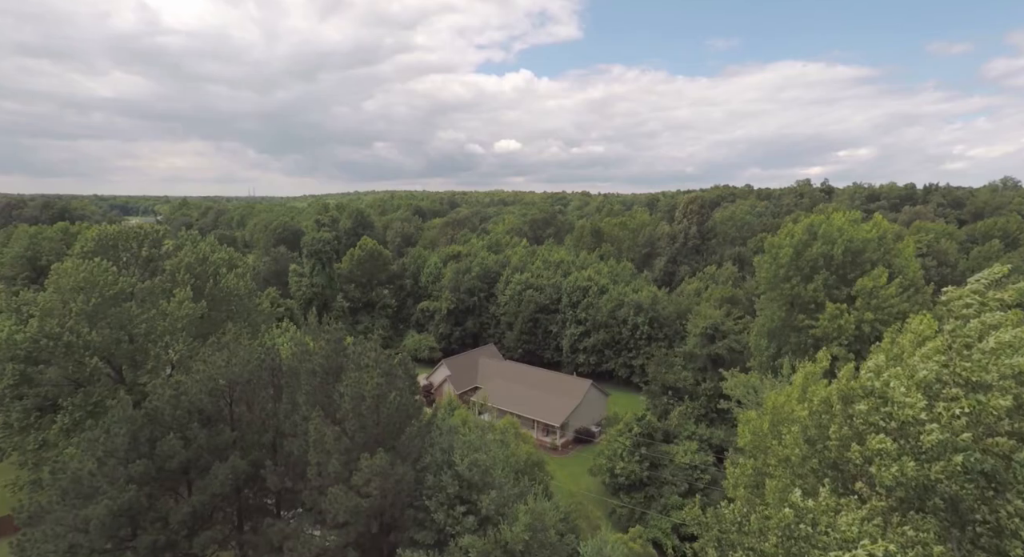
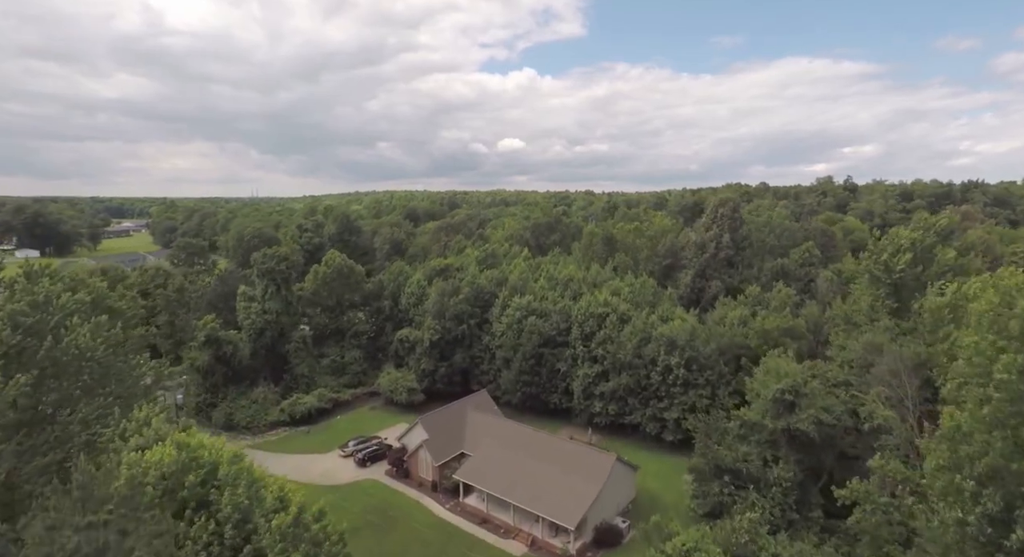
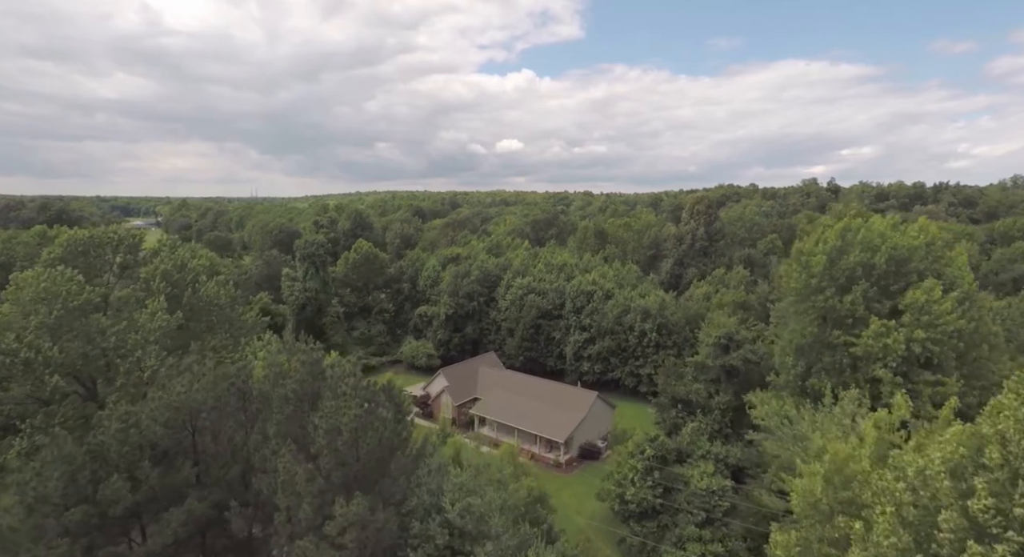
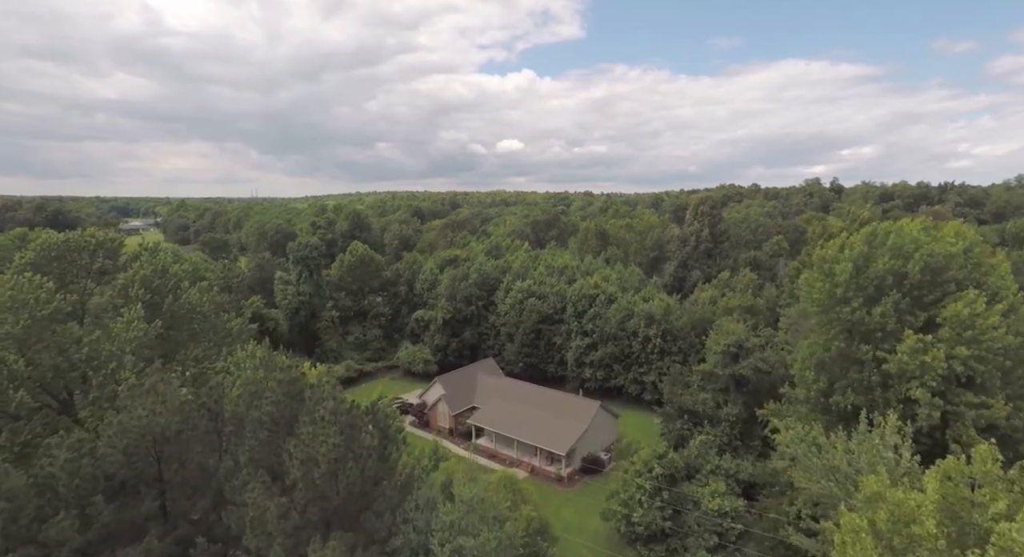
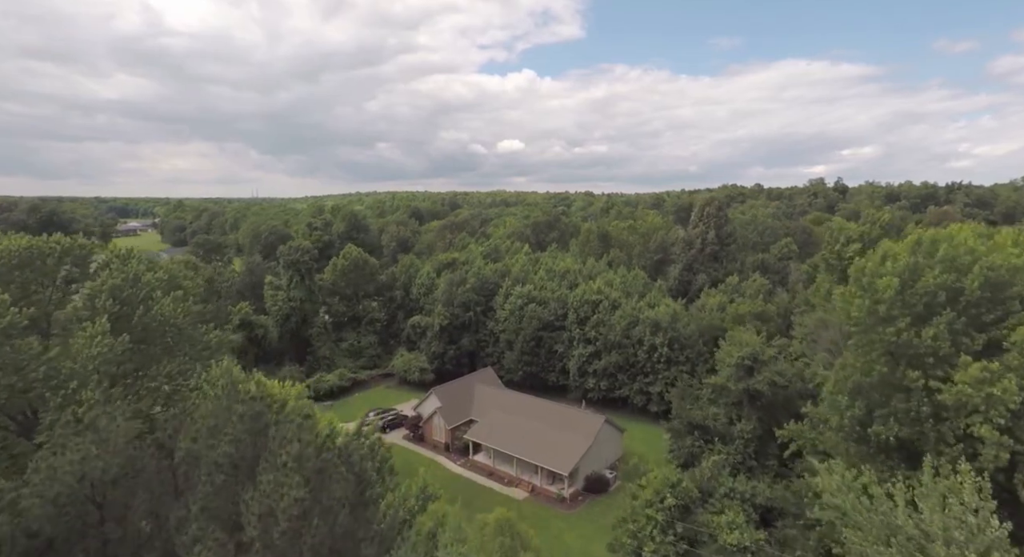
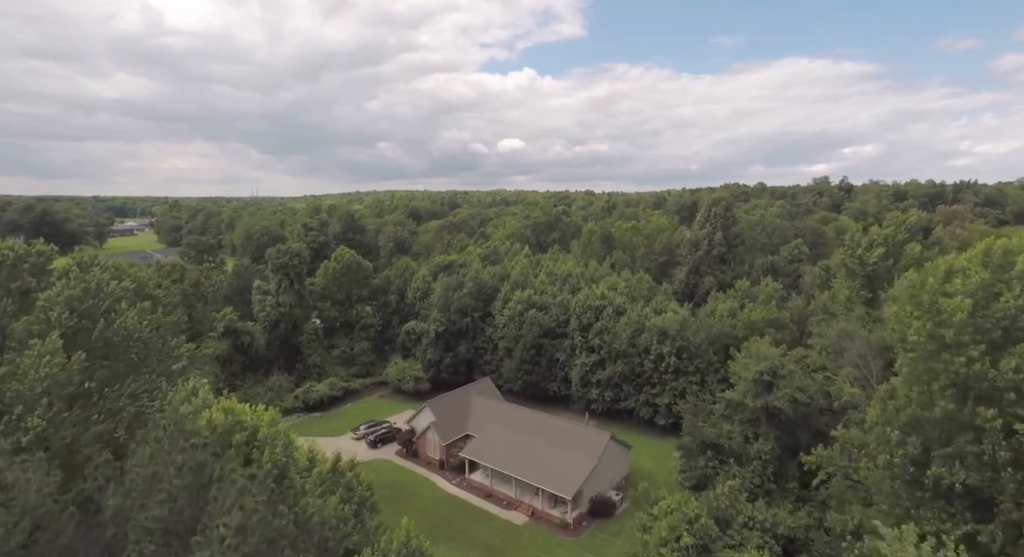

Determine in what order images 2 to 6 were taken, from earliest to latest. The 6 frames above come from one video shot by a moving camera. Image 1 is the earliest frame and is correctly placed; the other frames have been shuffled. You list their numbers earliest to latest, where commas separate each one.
3, 4, 5, 6, 2
